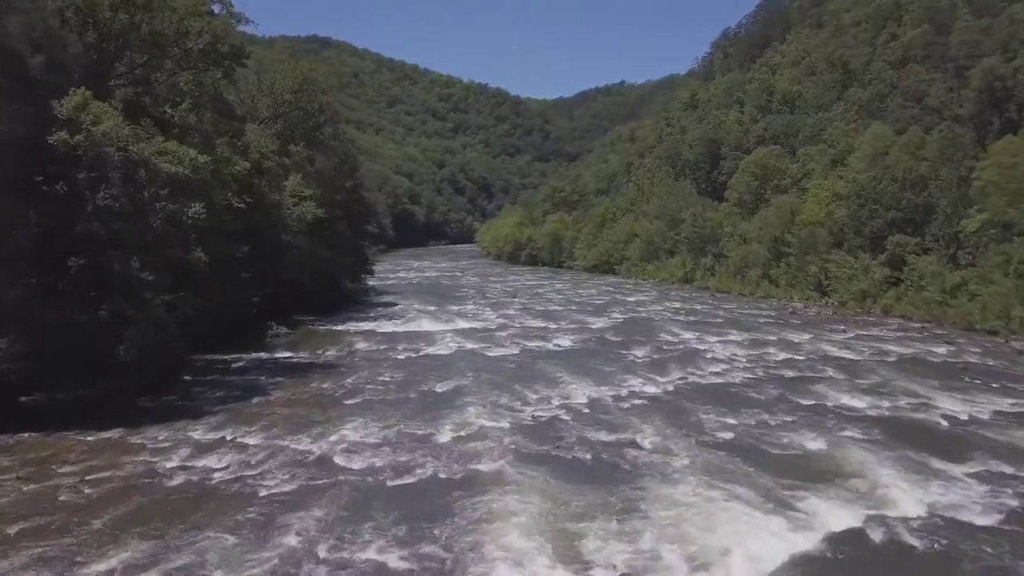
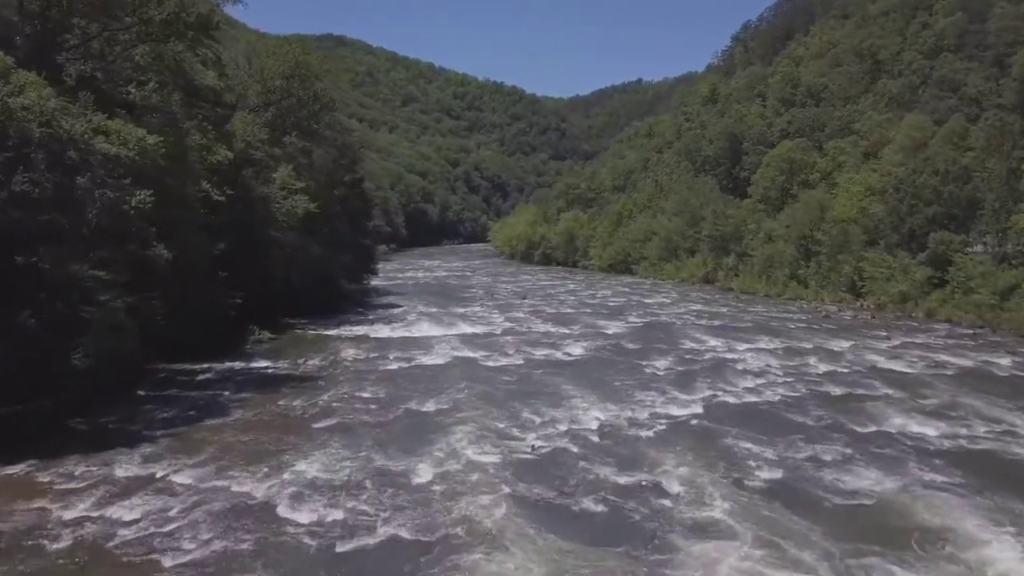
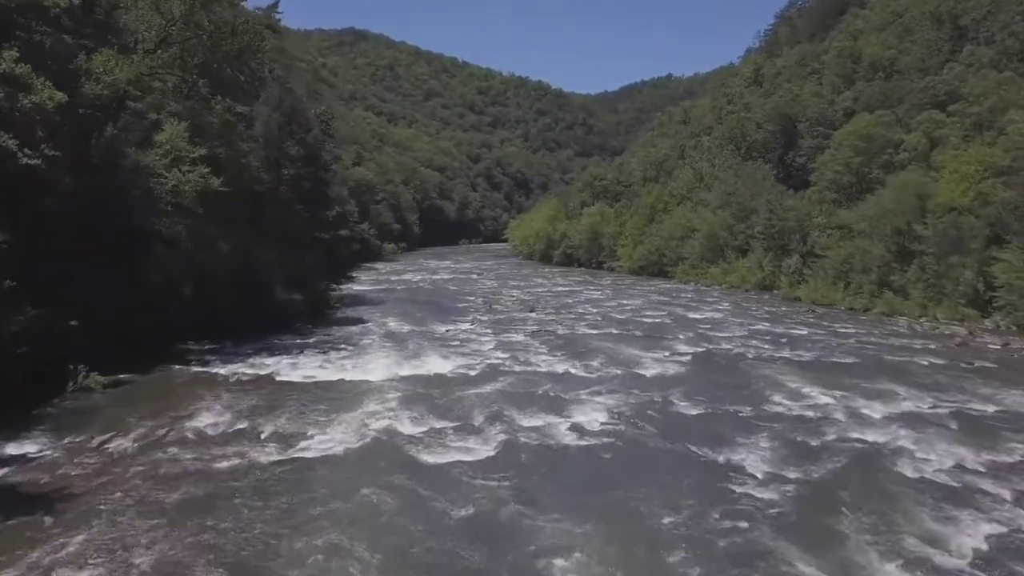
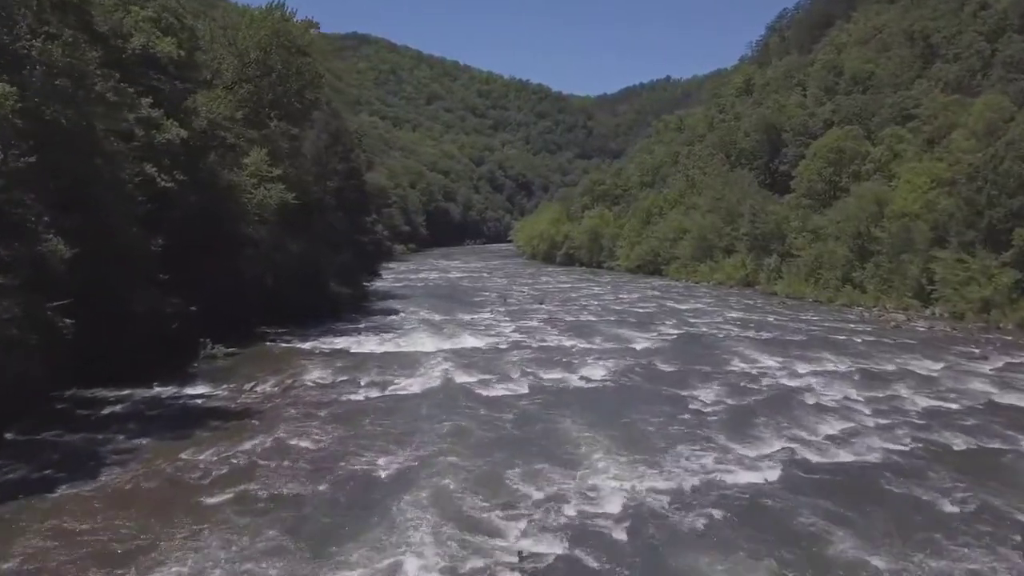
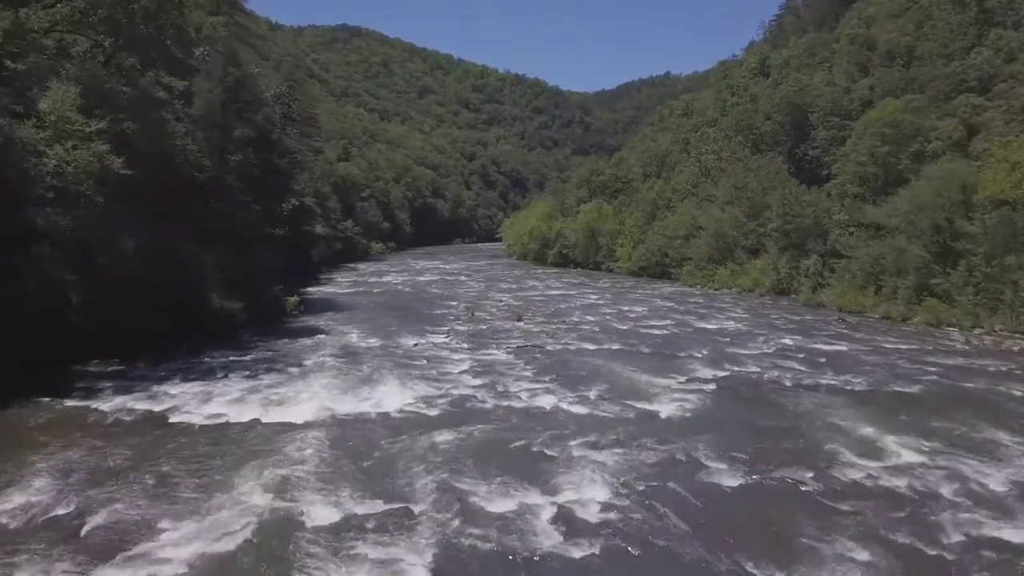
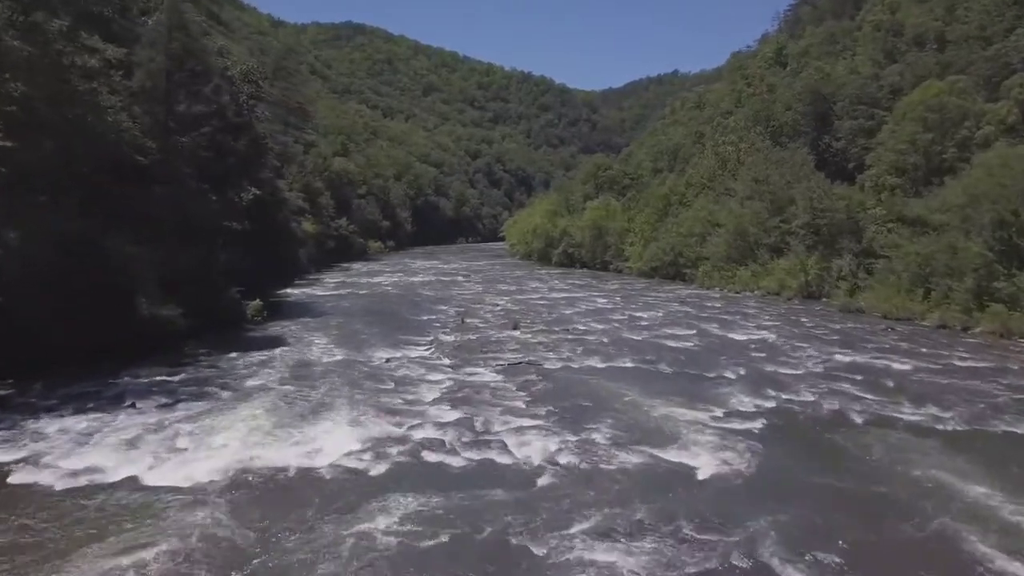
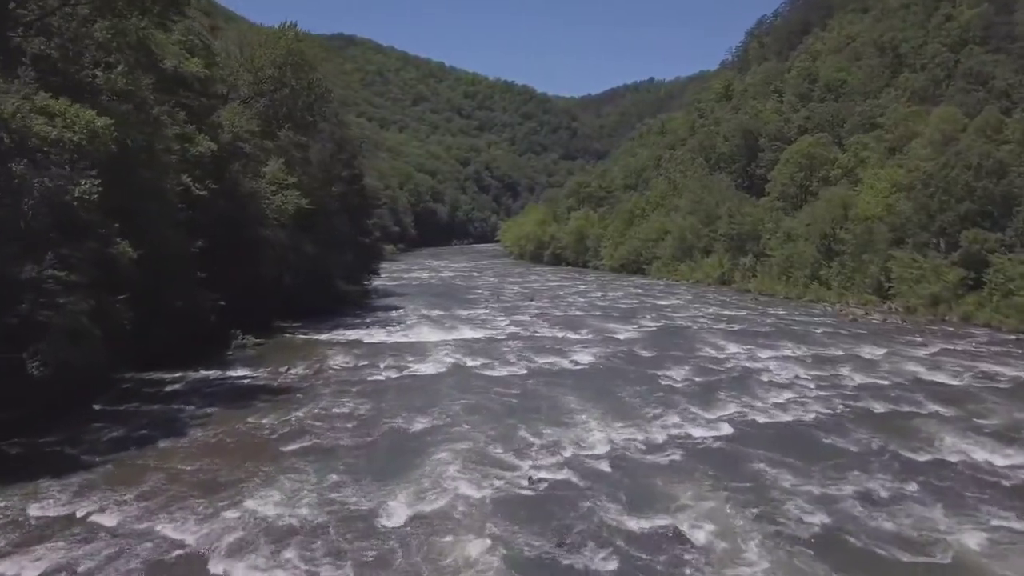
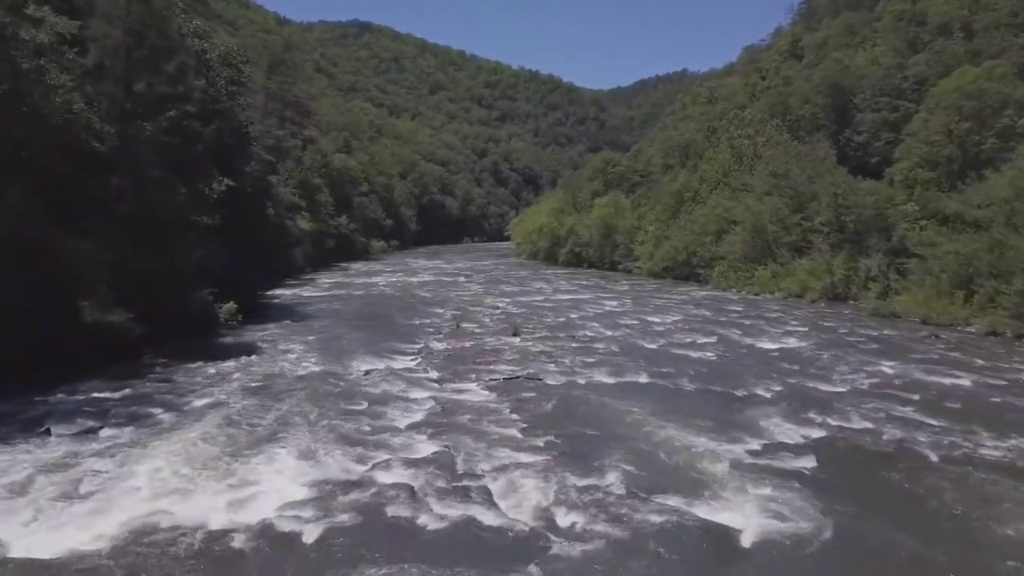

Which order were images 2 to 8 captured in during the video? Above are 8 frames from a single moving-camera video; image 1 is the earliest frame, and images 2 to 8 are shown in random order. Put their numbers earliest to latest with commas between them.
2, 7, 4, 3, 5, 6, 8
